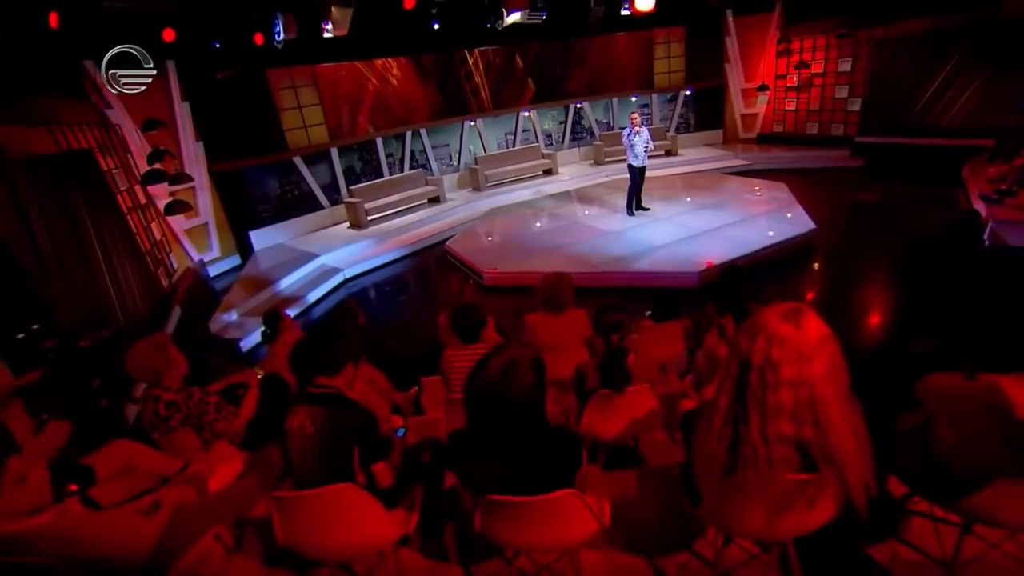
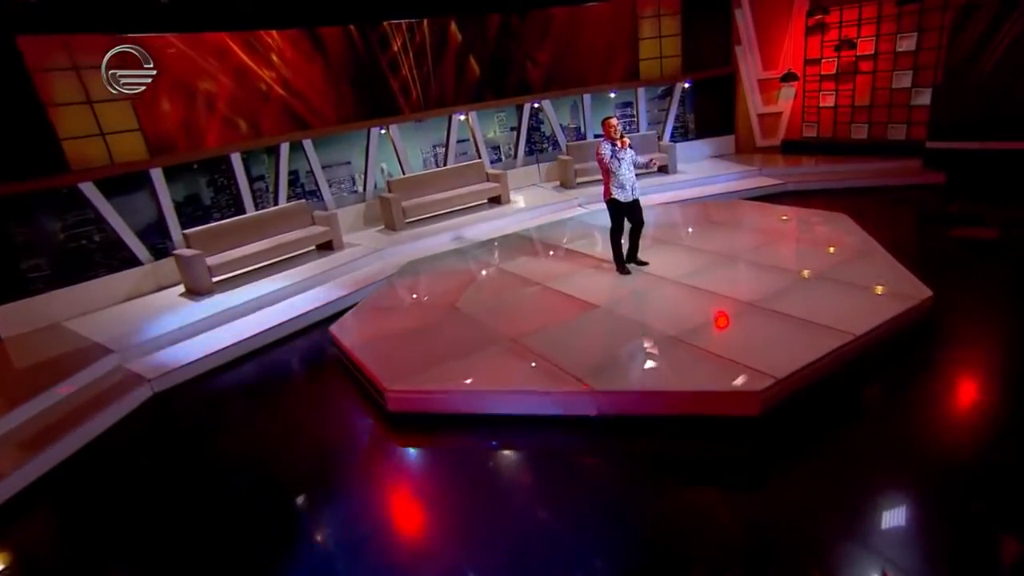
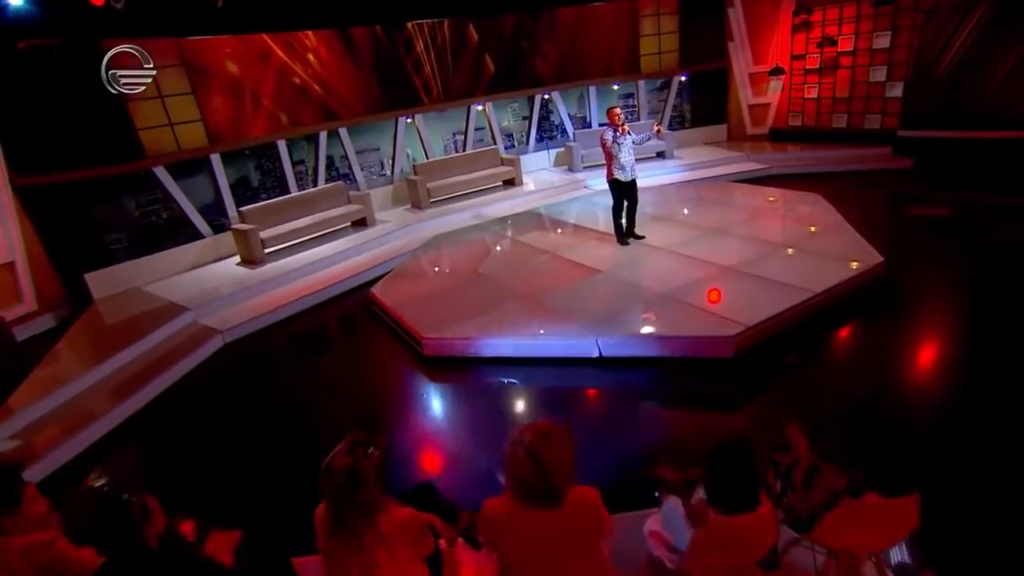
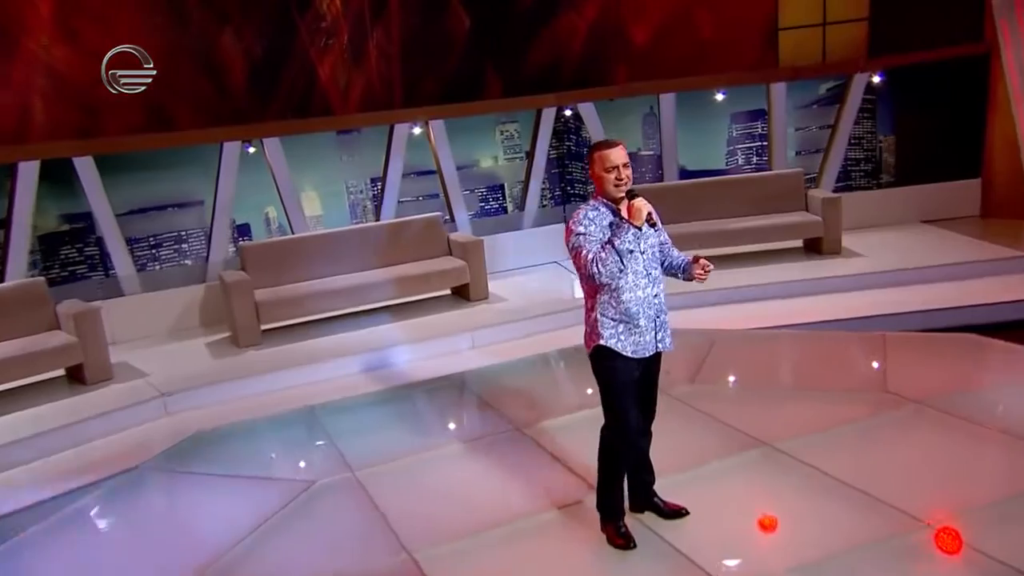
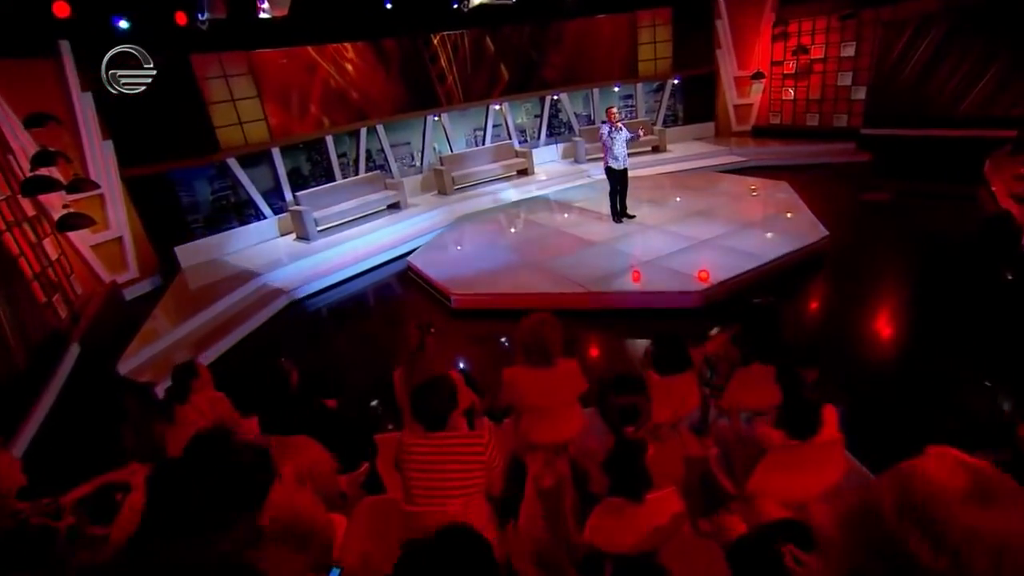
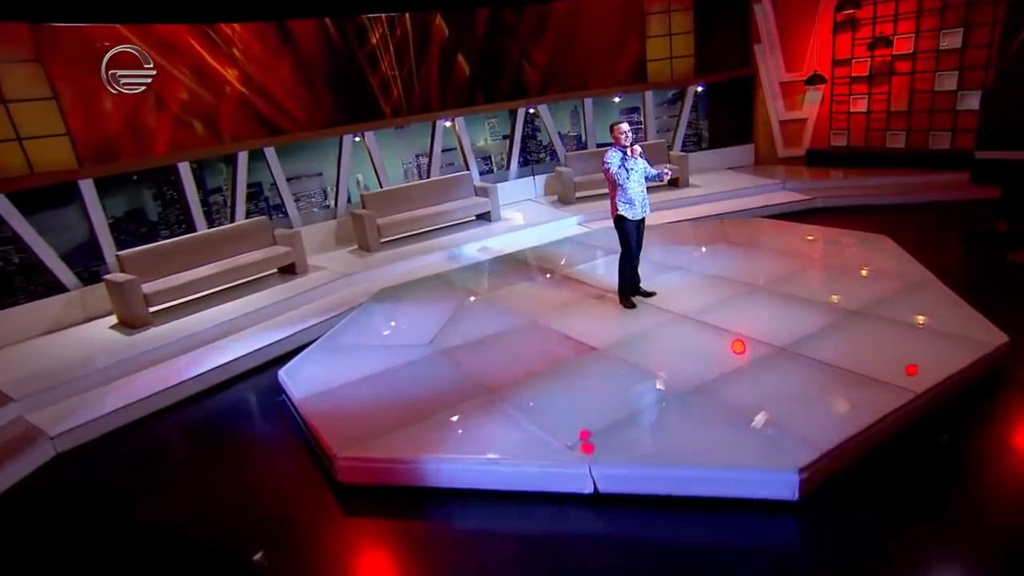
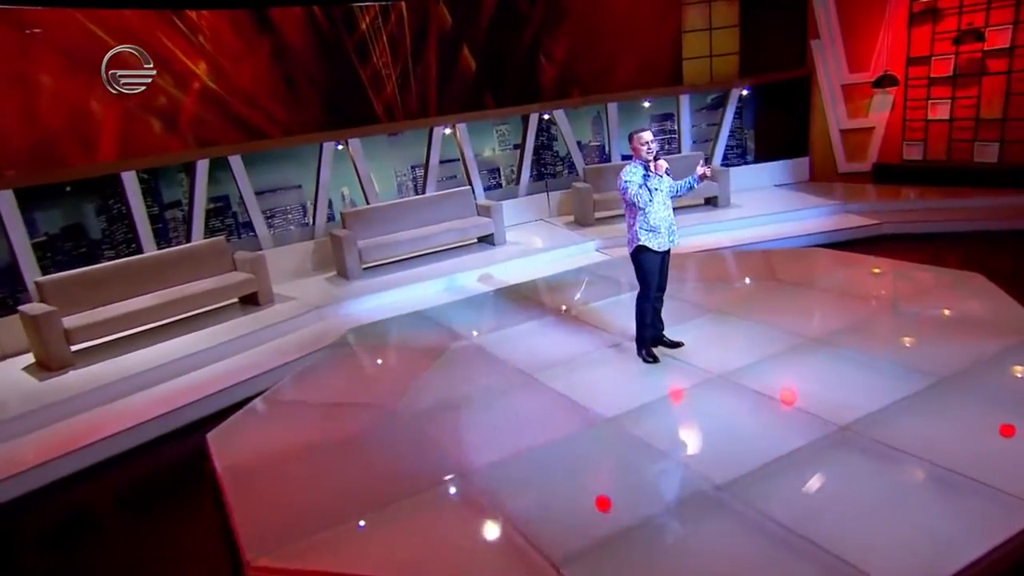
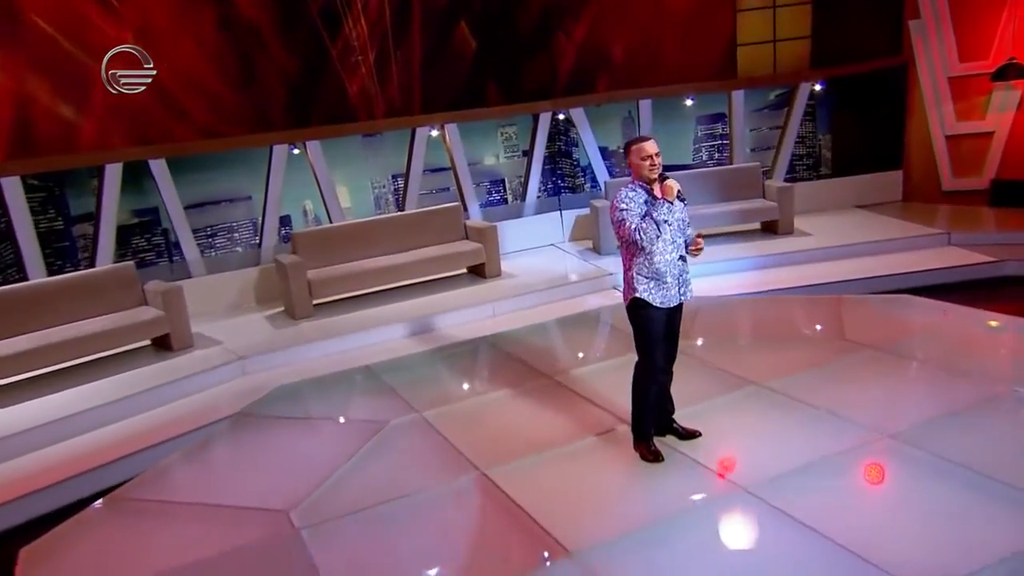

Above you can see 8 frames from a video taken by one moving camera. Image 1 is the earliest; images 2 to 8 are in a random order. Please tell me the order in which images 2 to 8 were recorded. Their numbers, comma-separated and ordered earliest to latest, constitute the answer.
5, 3, 2, 6, 7, 8, 4
